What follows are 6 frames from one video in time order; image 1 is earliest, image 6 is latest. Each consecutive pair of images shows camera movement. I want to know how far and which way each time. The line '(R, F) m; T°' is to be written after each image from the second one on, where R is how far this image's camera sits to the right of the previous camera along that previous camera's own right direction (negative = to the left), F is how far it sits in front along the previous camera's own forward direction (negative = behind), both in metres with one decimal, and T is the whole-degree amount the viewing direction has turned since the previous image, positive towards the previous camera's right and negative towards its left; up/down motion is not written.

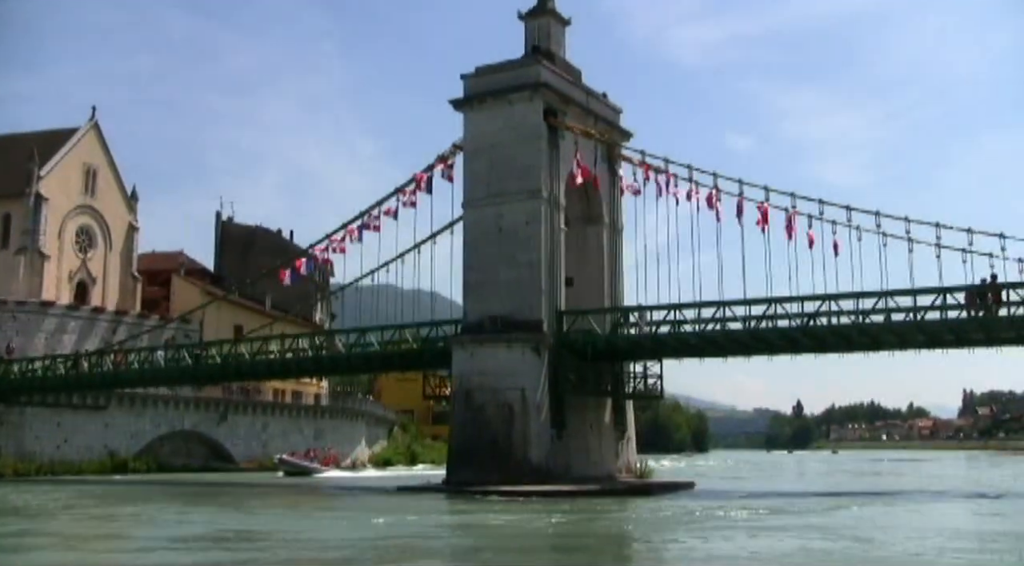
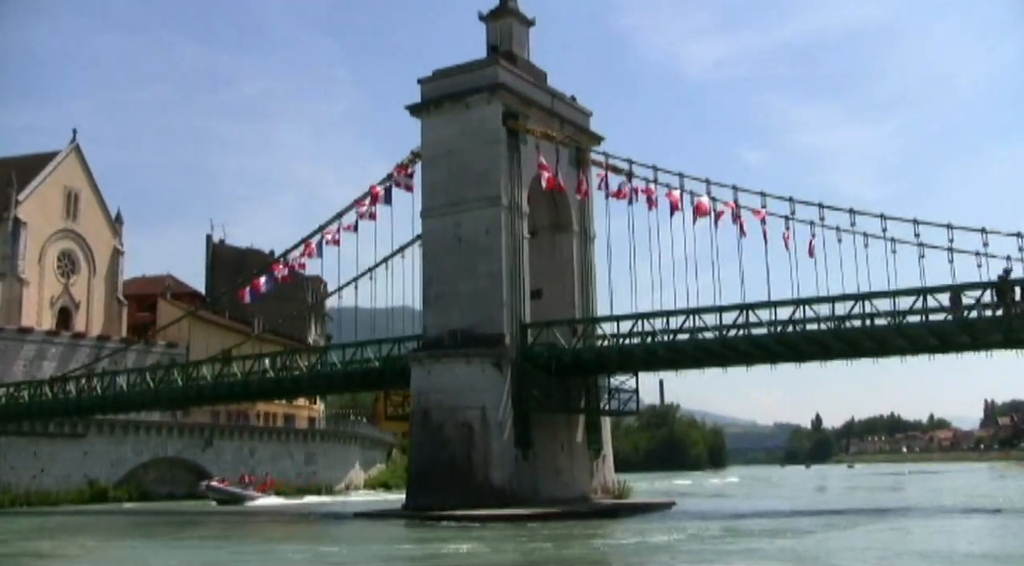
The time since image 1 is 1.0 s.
(+1.6, +1.7) m; -1°
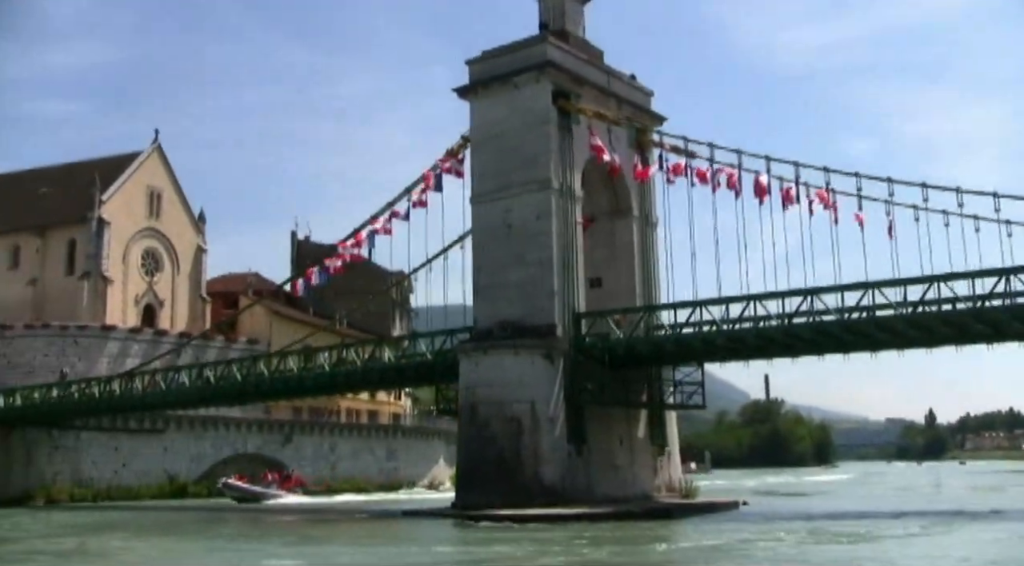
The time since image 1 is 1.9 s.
(+1.4, +1.6) m; -5°
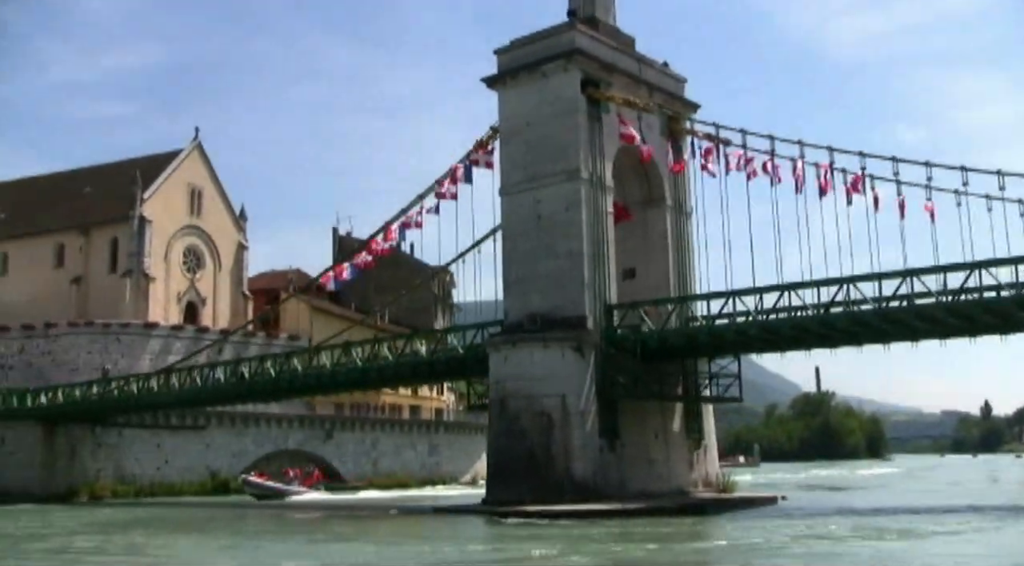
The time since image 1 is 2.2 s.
(+0.5, +0.5) m; -2°
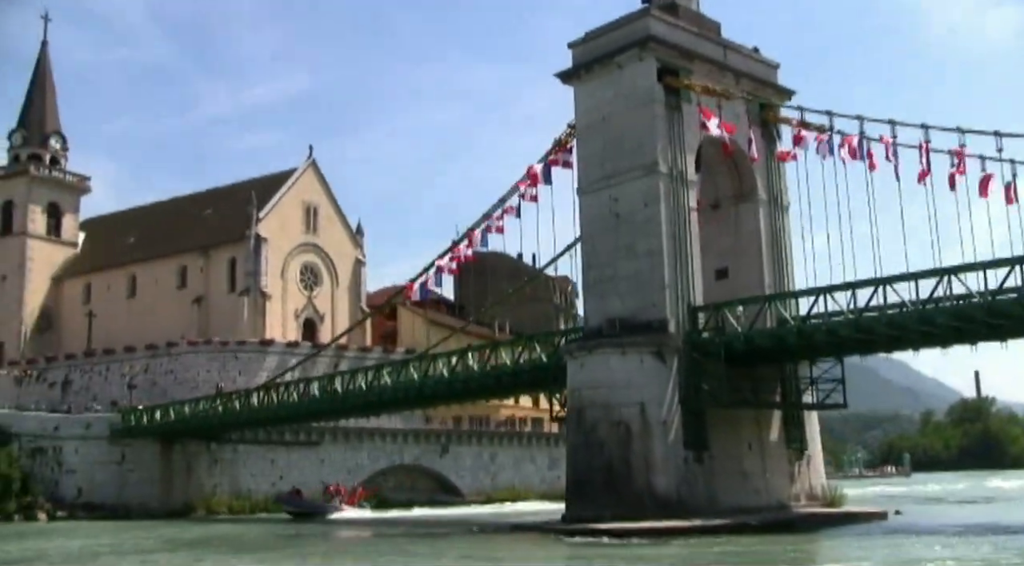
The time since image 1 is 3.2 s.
(+1.7, +1.6) m; -7°
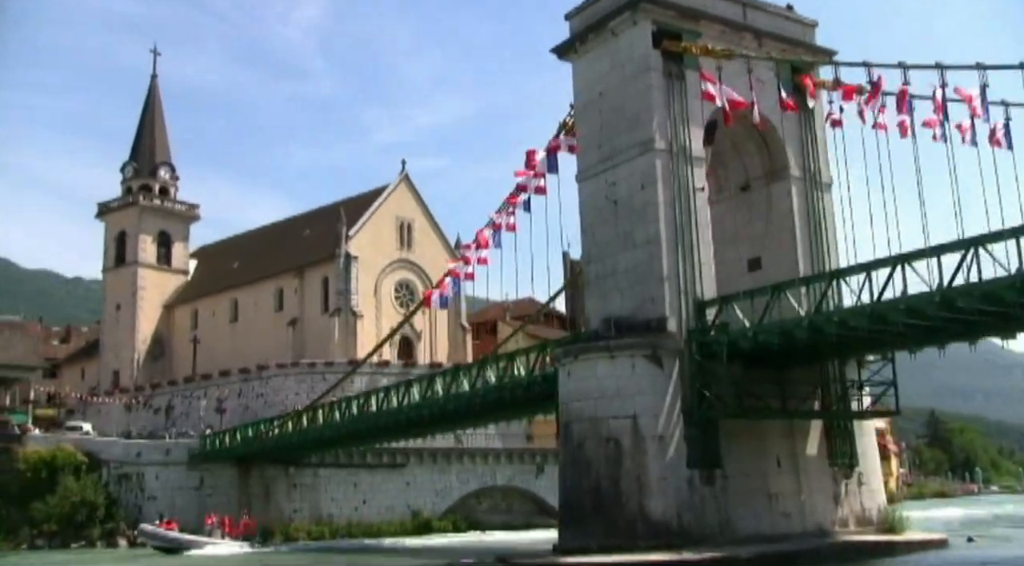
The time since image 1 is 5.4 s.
(+4.3, +3.5) m; -9°
